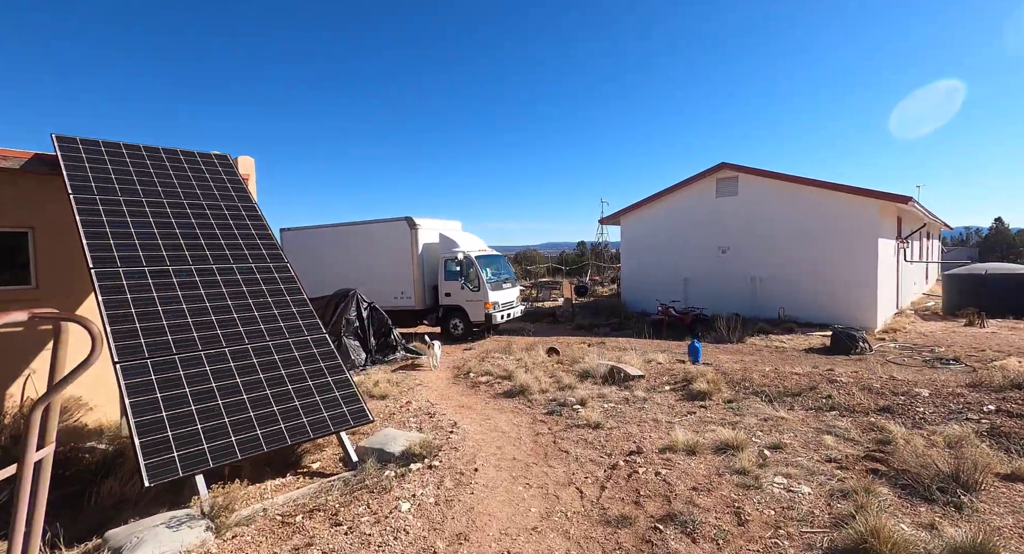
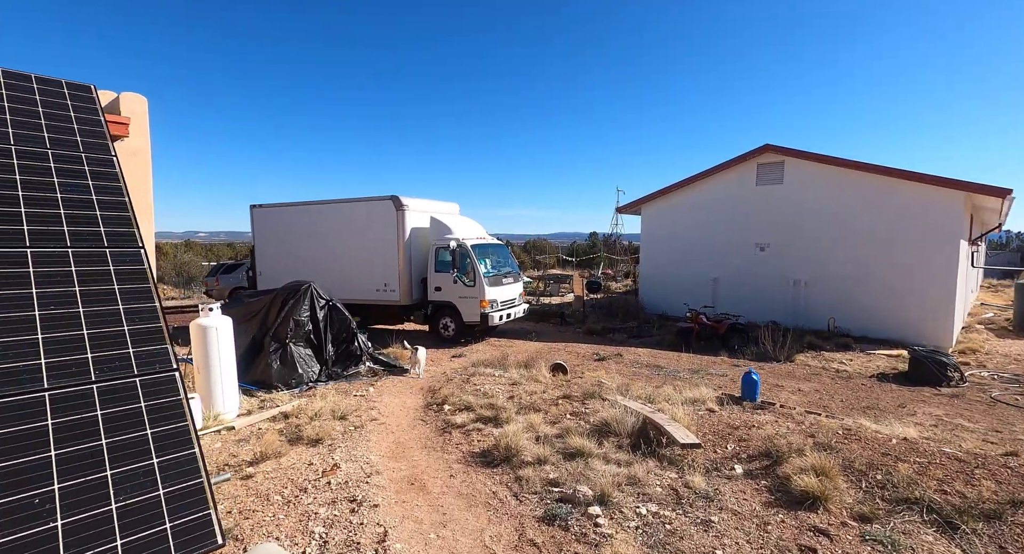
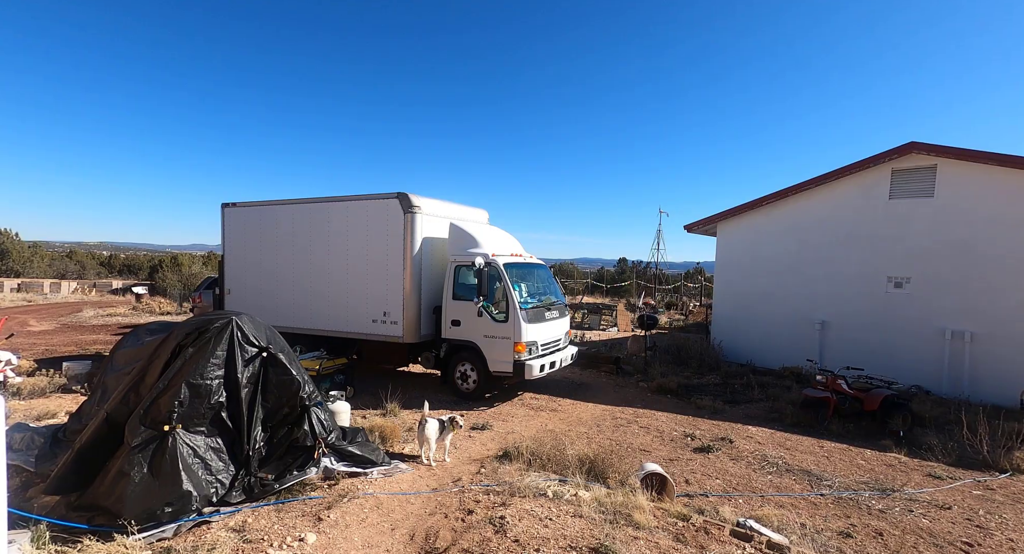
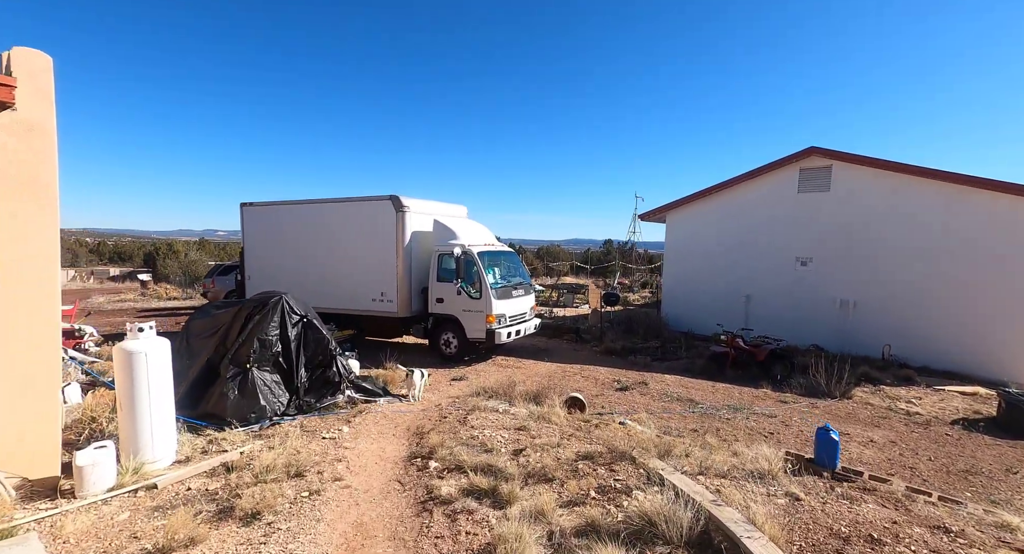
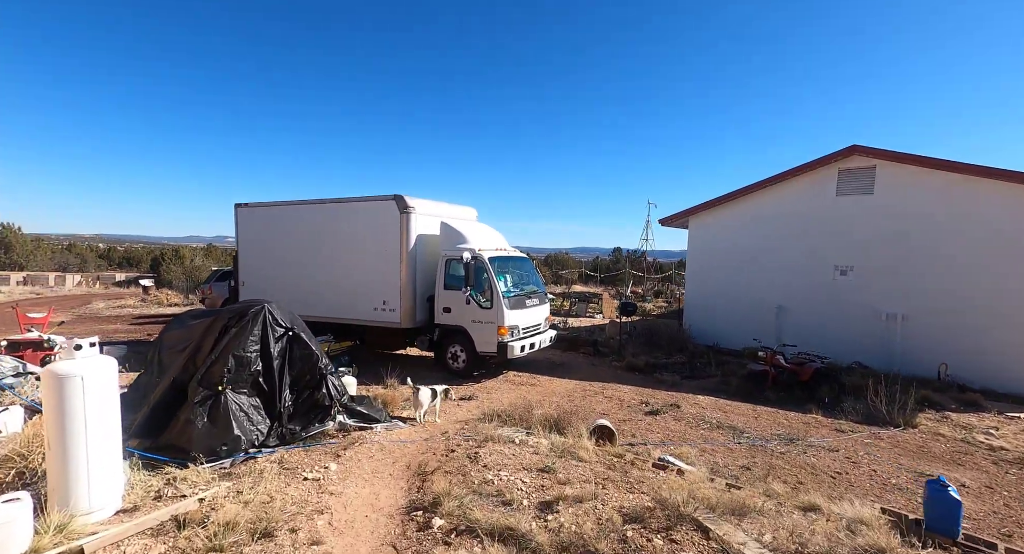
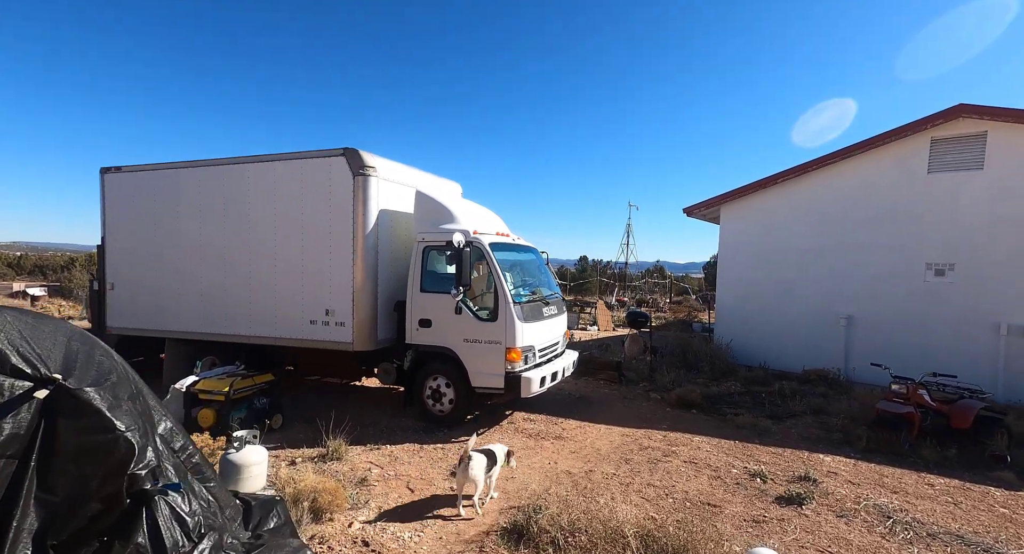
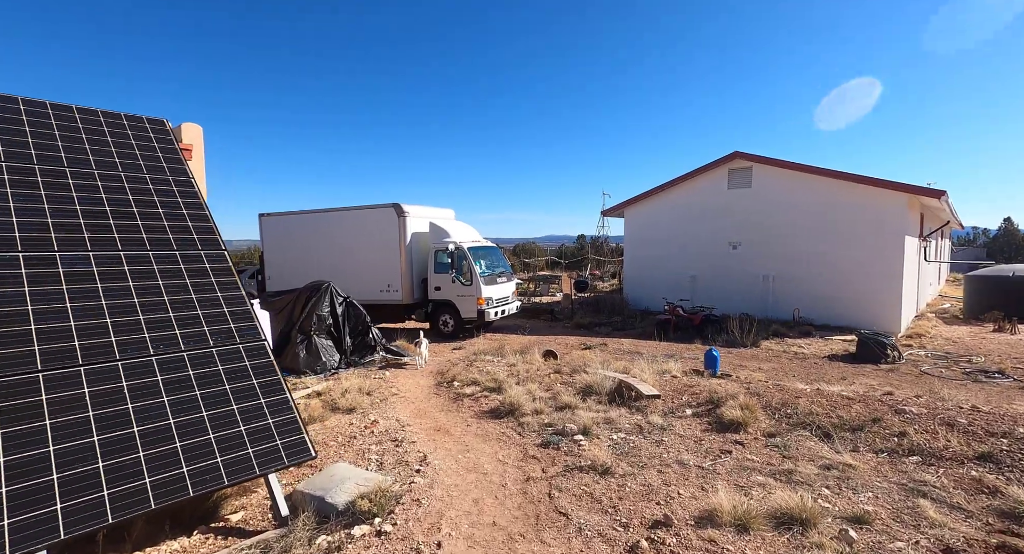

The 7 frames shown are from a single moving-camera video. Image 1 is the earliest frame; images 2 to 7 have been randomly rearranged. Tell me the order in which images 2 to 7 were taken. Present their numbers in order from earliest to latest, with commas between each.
7, 2, 4, 5, 3, 6
